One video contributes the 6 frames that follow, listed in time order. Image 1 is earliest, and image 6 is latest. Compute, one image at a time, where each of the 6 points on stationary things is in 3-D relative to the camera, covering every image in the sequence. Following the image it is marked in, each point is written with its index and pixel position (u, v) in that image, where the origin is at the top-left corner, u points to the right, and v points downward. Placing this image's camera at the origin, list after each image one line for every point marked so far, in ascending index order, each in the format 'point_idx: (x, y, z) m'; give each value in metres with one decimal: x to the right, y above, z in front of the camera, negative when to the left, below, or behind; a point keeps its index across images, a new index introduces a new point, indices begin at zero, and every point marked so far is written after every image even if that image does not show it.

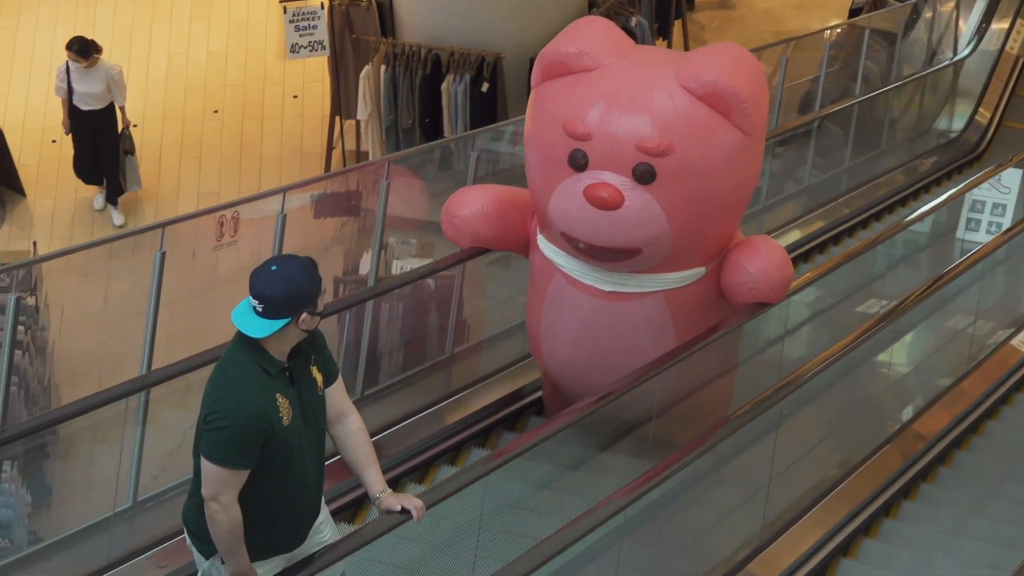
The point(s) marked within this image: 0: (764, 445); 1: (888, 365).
0: (+0.8, -0.6, +3.8) m
1: (+1.5, -0.3, +4.6) m
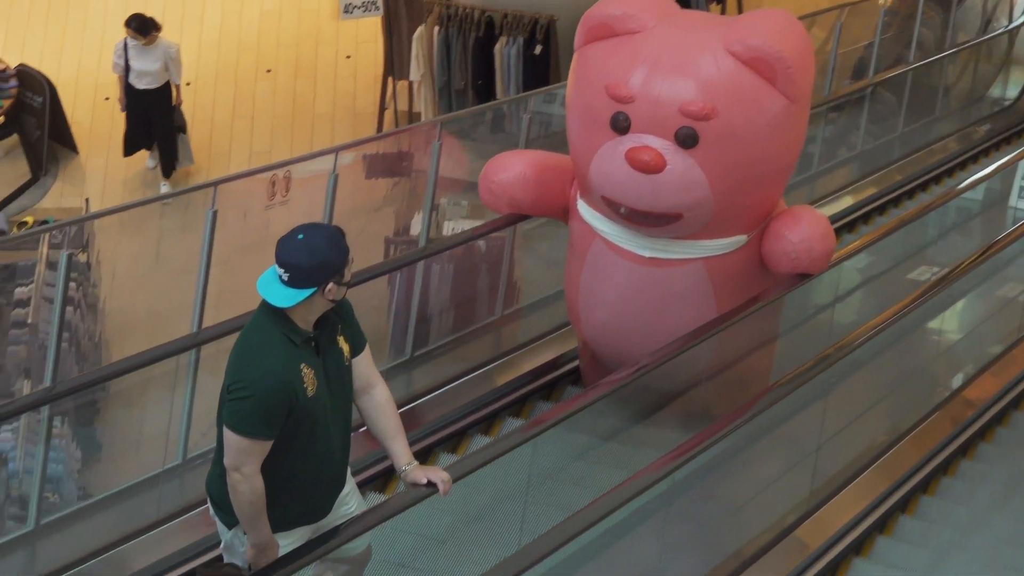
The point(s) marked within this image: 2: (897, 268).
0: (+1.0, -0.5, +3.8) m
1: (+1.7, -0.2, +4.5) m
2: (+1.6, +0.1, +4.8) m
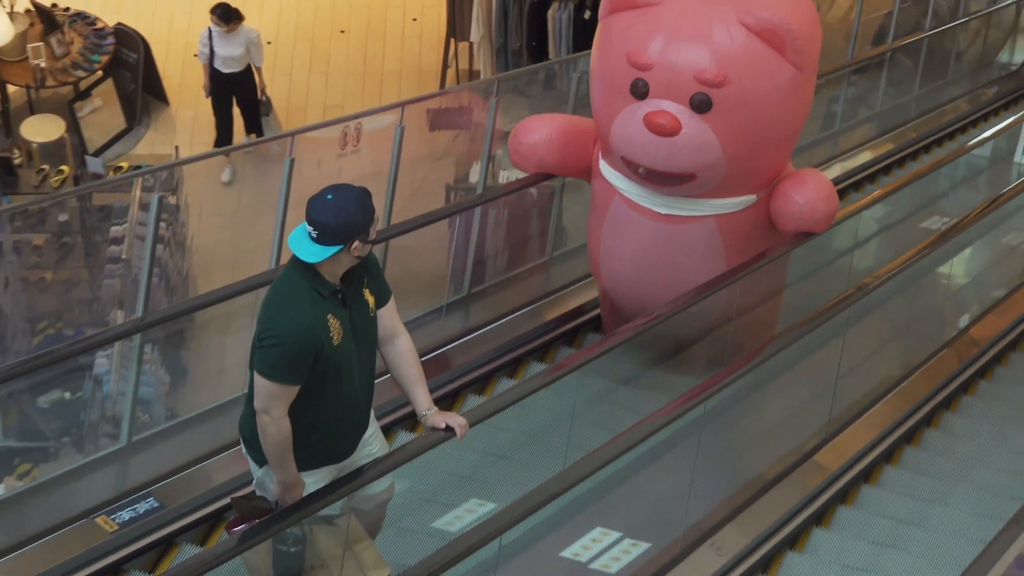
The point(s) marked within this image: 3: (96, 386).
0: (+1.1, -0.3, +4.2) m
1: (+1.9, 0.0, +4.9) m
2: (+1.8, +0.3, +5.2) m
3: (-1.7, -0.4, +4.4) m
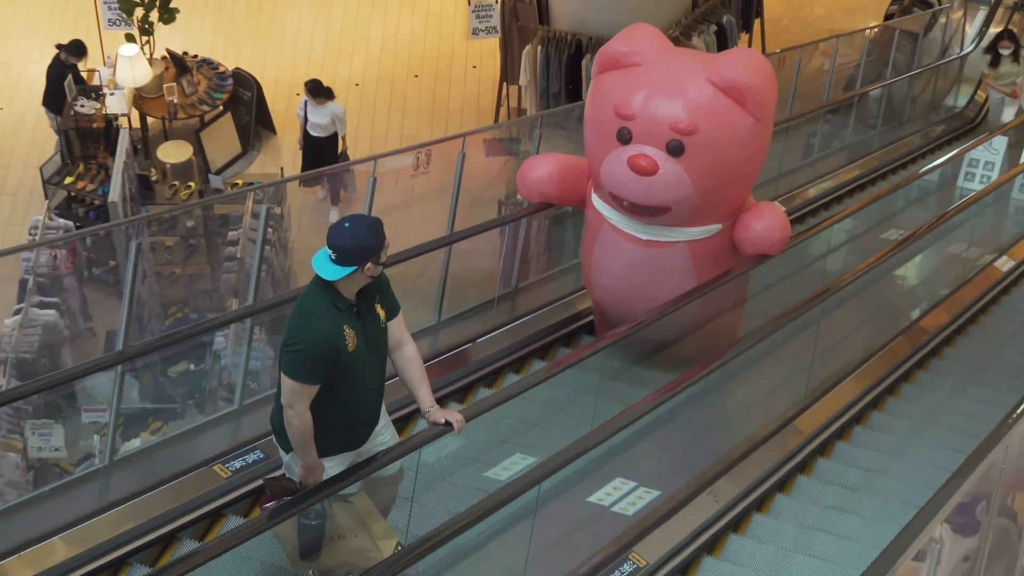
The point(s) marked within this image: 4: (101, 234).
0: (+1.3, -0.3, +5.3) m
1: (+2.1, 0.0, +6.0) m
2: (+2.0, +0.3, +6.2) m
3: (-1.5, -0.4, +5.5) m
4: (-2.0, +0.3, +5.2) m
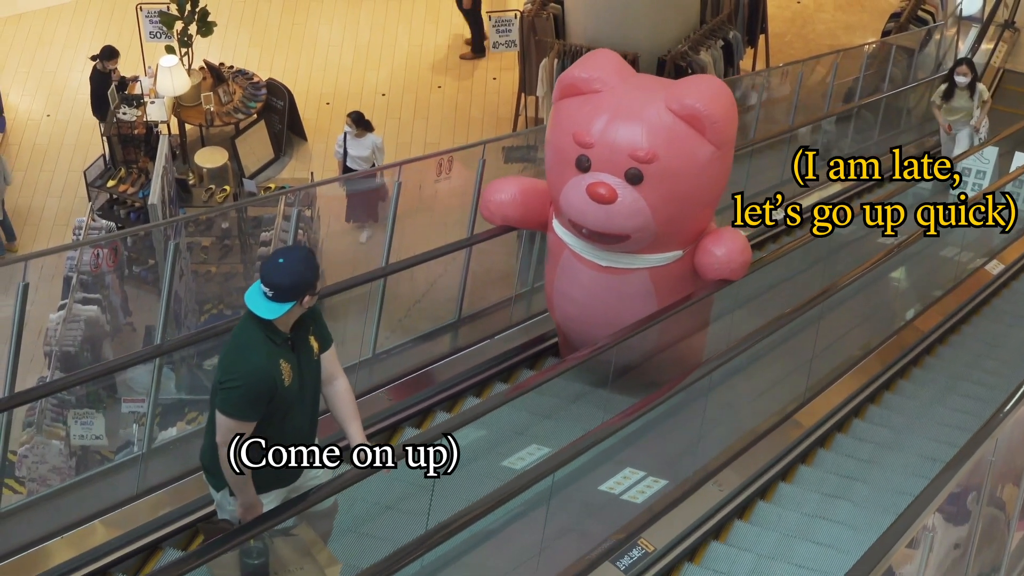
0: (+1.4, -0.3, +5.6) m
1: (+2.2, 0.0, +6.3) m
2: (+2.1, +0.3, +6.6) m
3: (-1.4, -0.3, +5.8) m
4: (-1.9, +0.3, +5.5) m
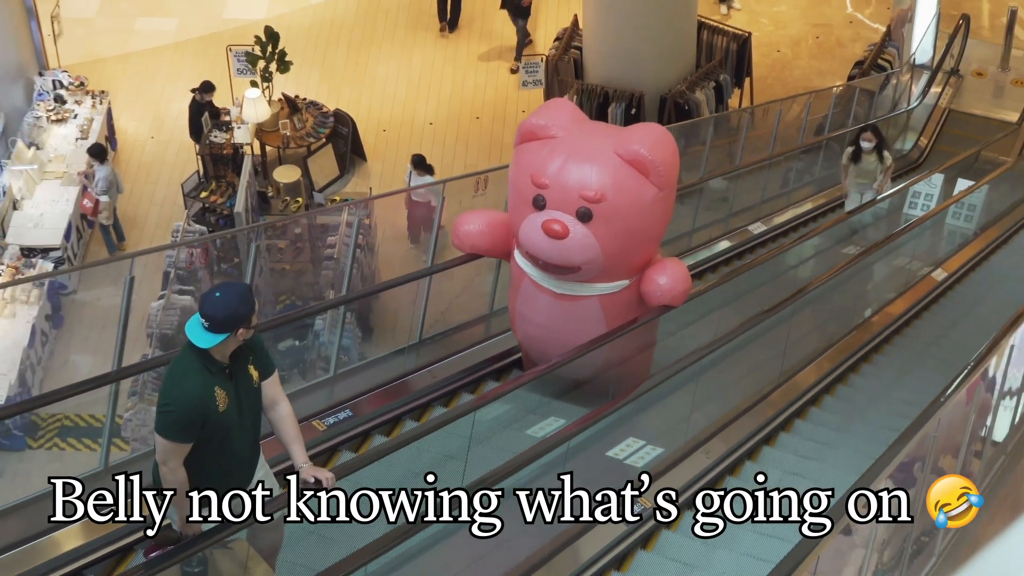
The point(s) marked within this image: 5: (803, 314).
0: (+1.6, -0.3, +6.8) m
1: (+2.4, 0.0, +7.5) m
2: (+2.3, +0.3, +7.7) m
3: (-1.2, -0.3, +7.0) m
4: (-1.7, +0.3, +6.7) m
5: (+1.8, -0.2, +7.1) m
